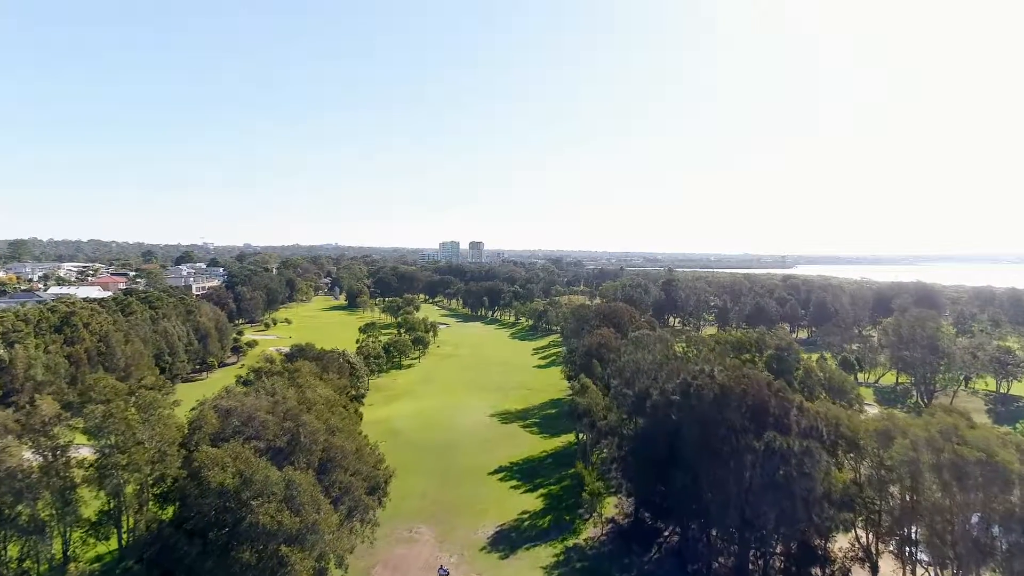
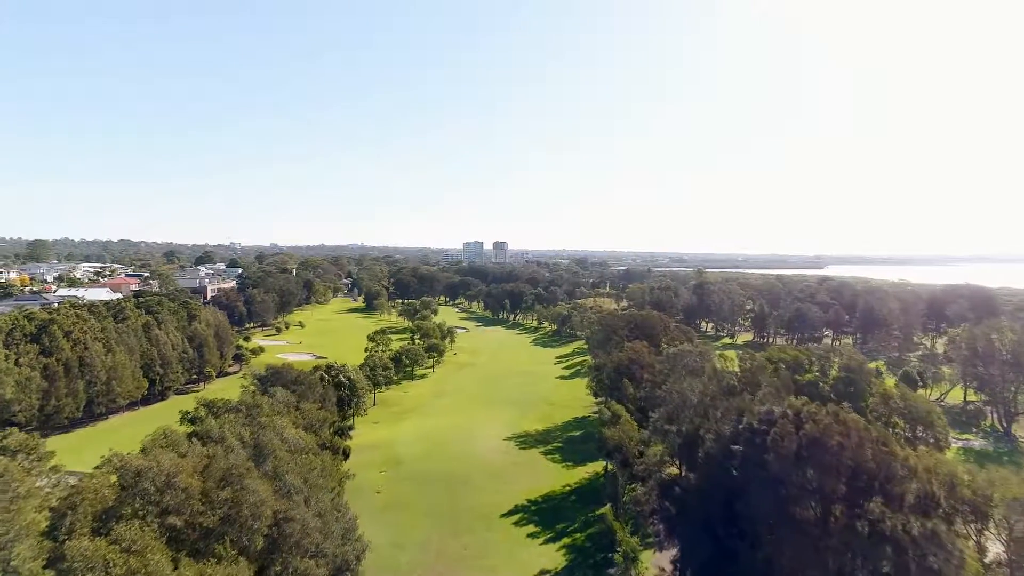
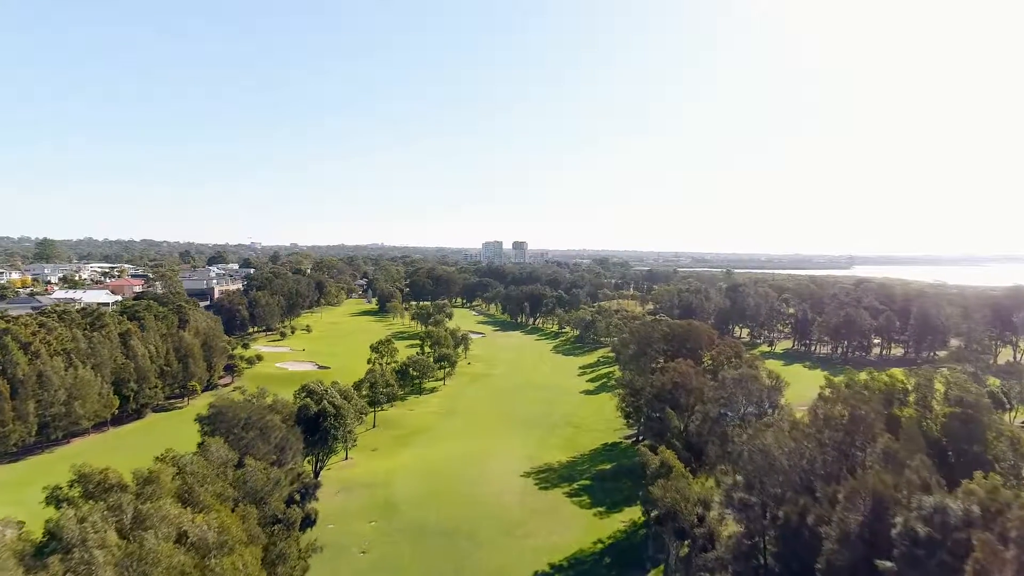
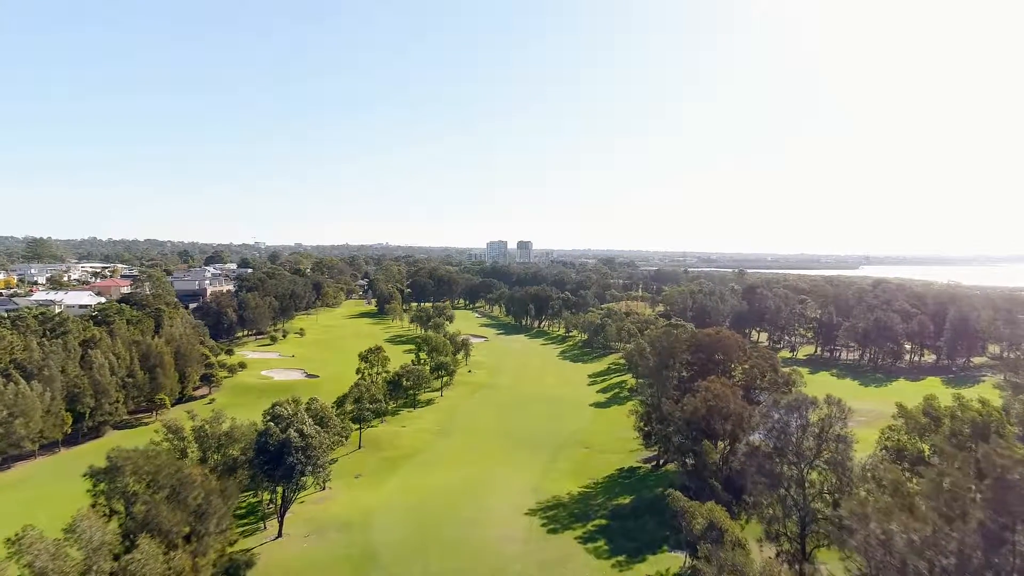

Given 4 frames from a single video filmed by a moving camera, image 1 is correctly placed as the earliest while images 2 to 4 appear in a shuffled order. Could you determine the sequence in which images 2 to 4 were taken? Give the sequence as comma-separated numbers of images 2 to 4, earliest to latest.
2, 3, 4
